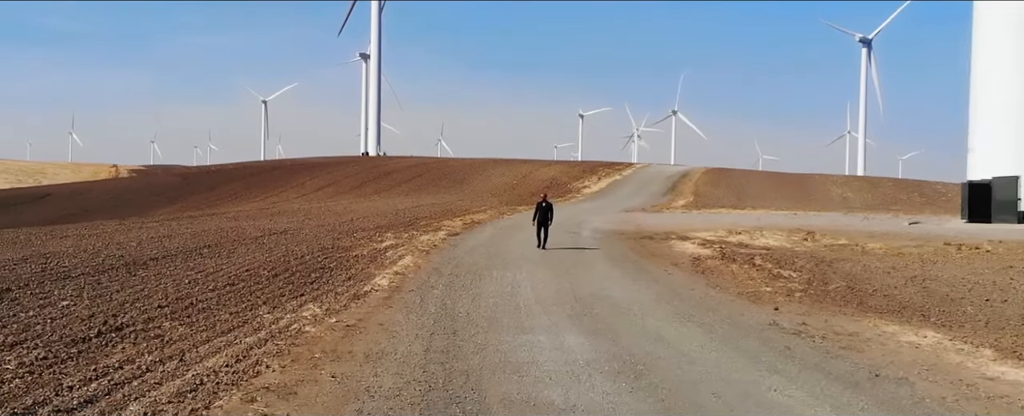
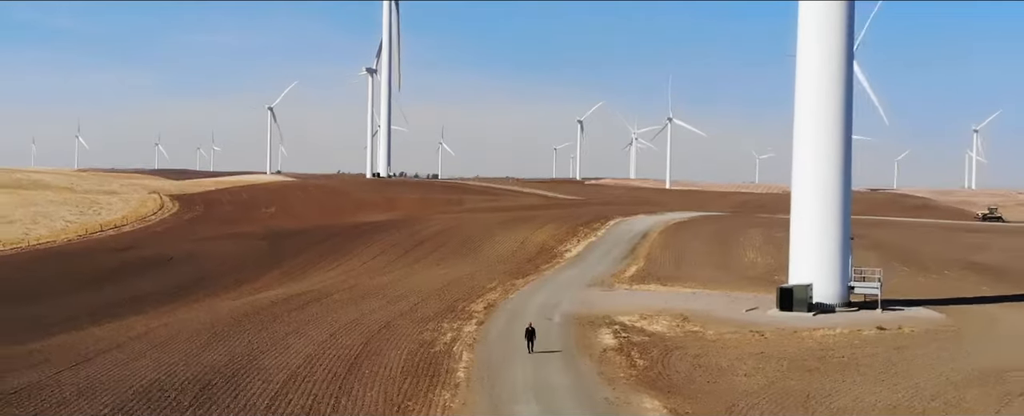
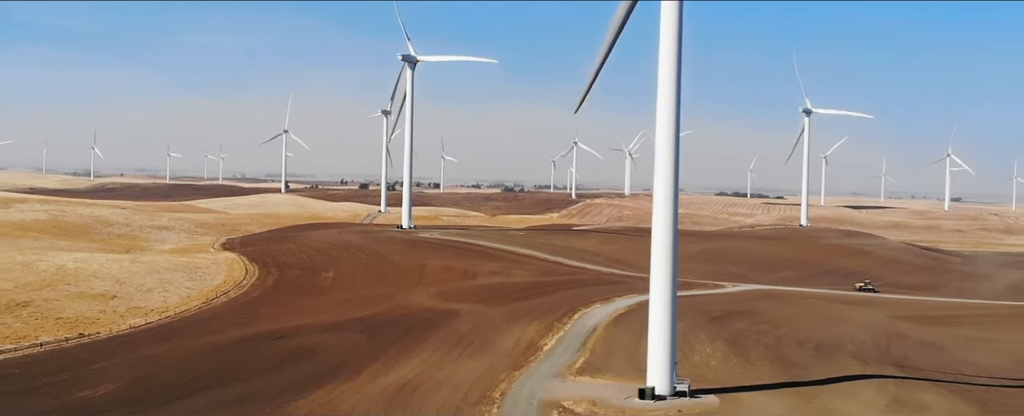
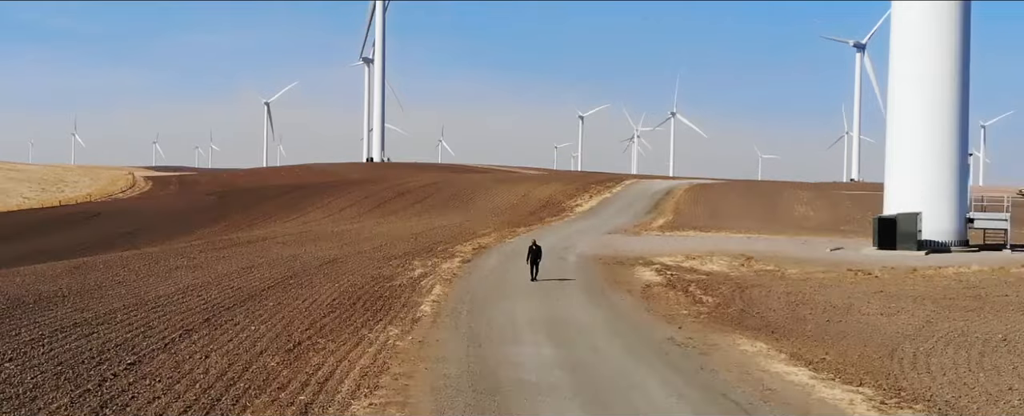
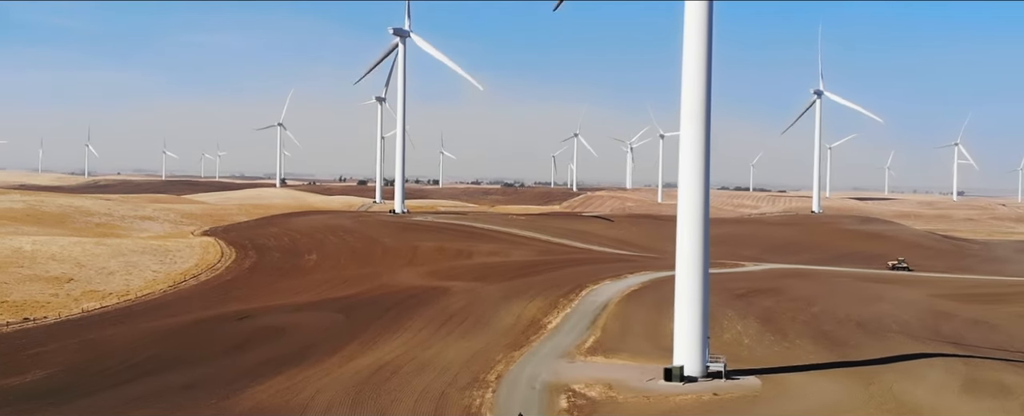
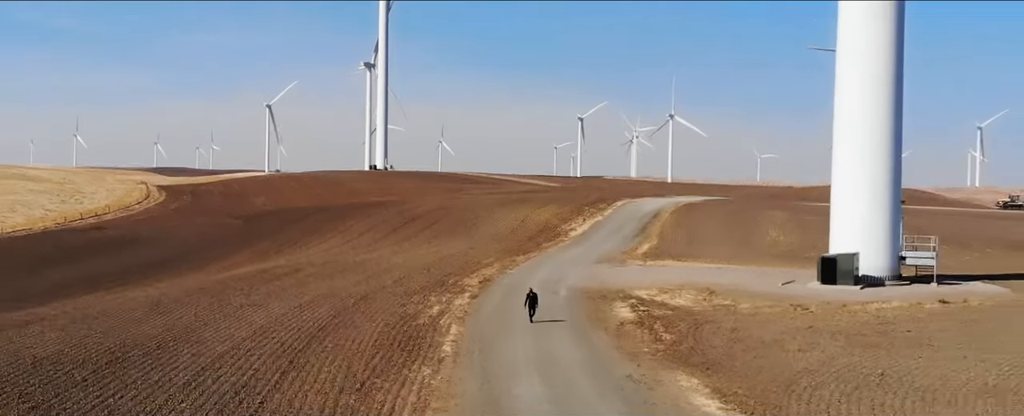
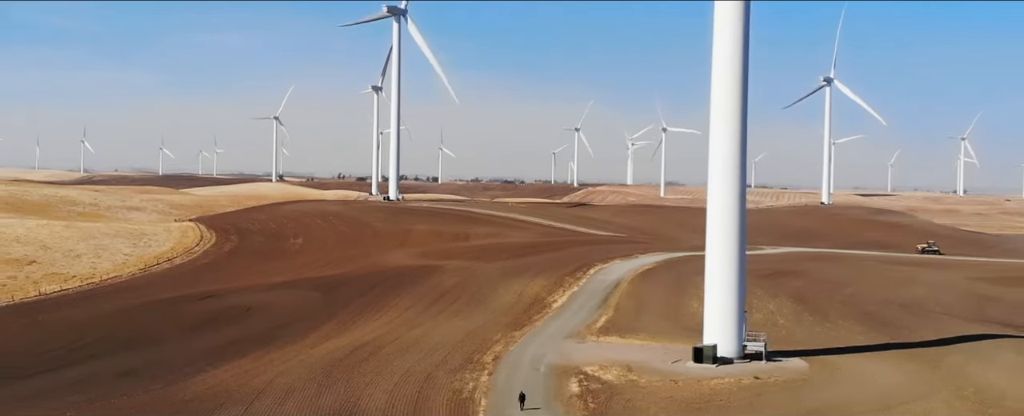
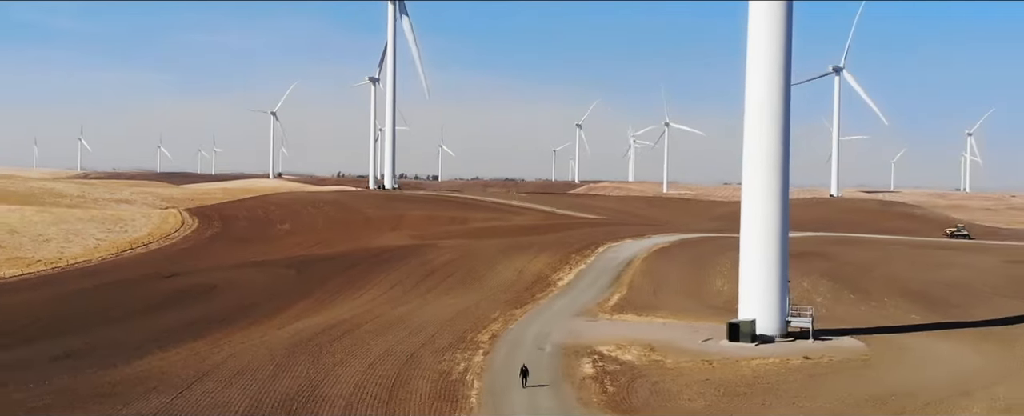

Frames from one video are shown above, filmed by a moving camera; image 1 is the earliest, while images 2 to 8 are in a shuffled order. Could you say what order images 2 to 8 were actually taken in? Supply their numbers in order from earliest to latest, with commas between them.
4, 6, 2, 8, 7, 5, 3
